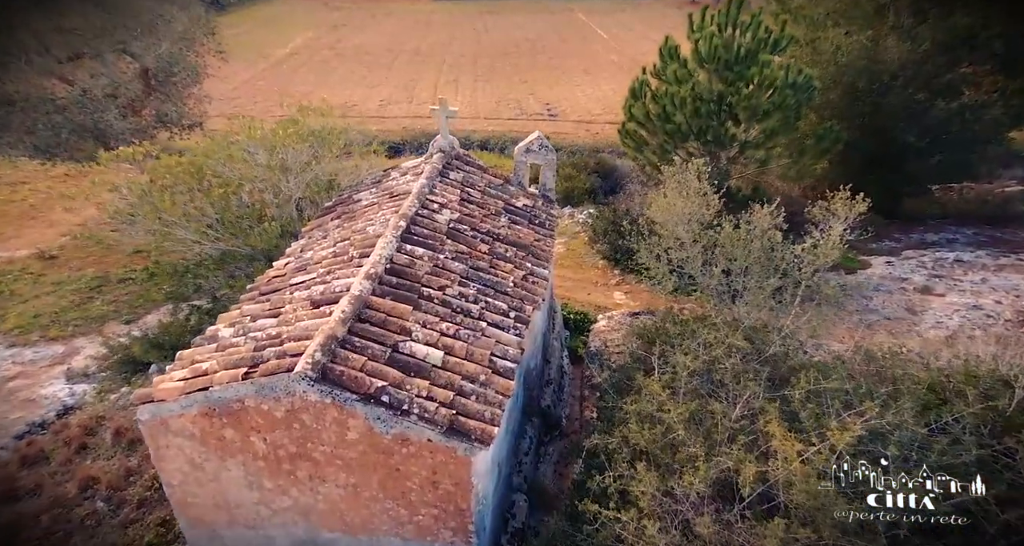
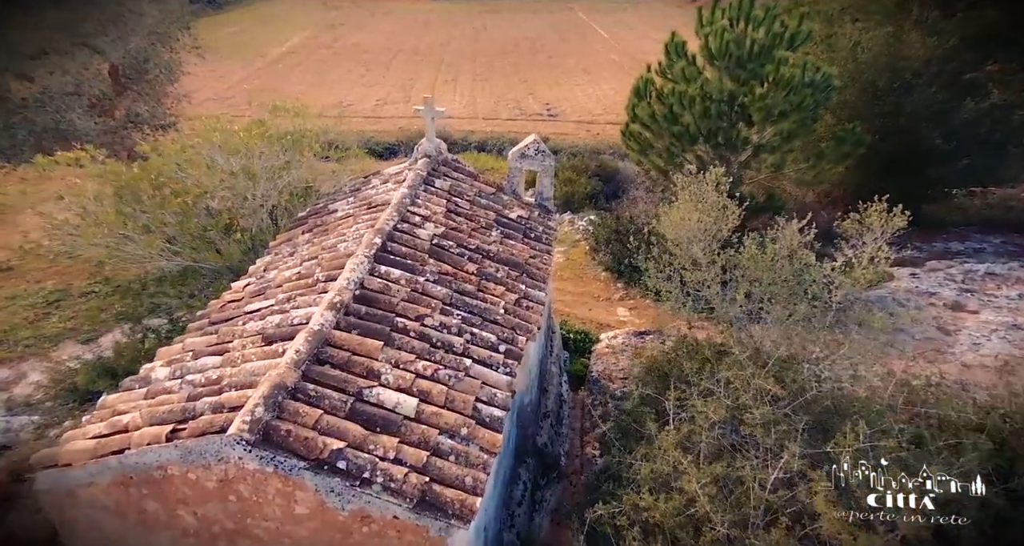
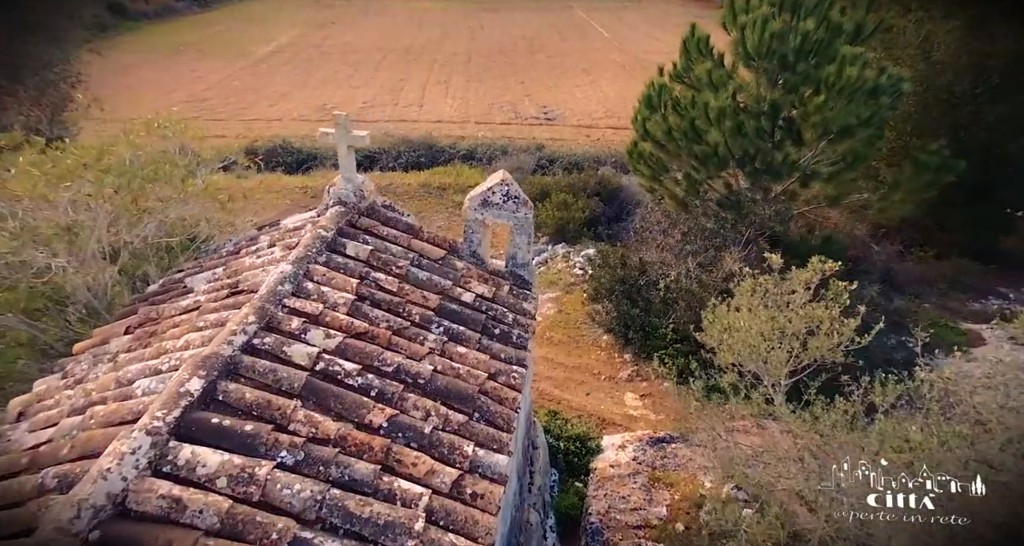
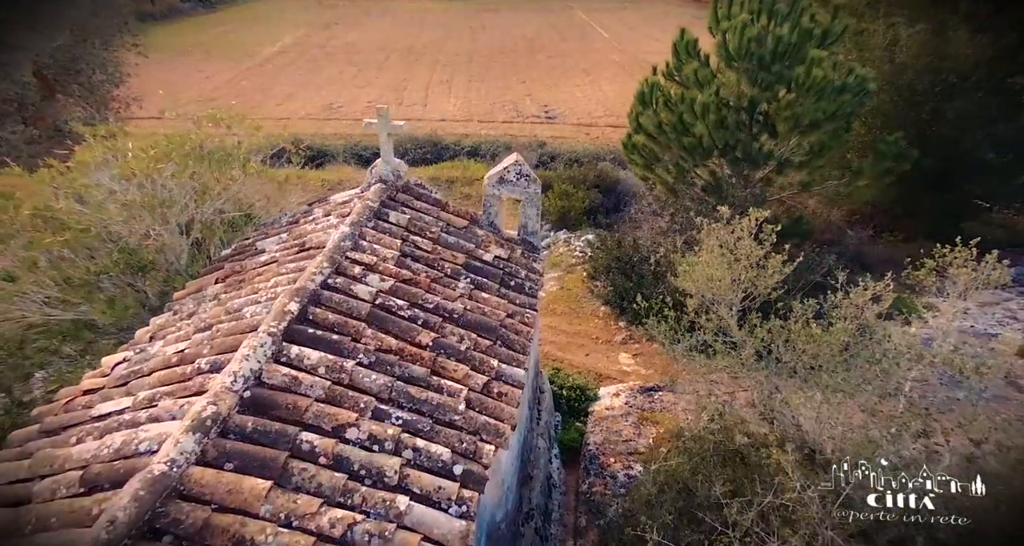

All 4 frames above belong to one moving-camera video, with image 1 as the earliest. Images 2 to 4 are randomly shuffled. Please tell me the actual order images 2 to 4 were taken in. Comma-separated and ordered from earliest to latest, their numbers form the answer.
2, 4, 3
